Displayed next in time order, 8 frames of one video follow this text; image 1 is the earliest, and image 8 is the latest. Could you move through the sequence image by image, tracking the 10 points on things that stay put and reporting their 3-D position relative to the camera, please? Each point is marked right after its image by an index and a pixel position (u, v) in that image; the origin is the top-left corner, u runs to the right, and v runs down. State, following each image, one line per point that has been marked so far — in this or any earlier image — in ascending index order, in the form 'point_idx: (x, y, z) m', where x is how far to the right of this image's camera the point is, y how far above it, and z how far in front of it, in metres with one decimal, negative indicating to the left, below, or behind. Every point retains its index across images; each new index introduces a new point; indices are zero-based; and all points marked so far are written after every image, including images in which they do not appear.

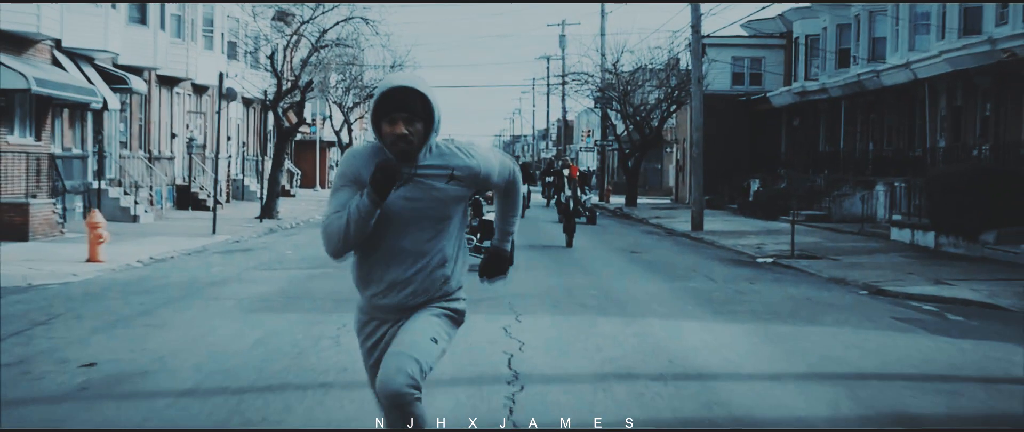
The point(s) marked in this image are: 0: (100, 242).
0: (-4.6, -0.3, +17.6) m
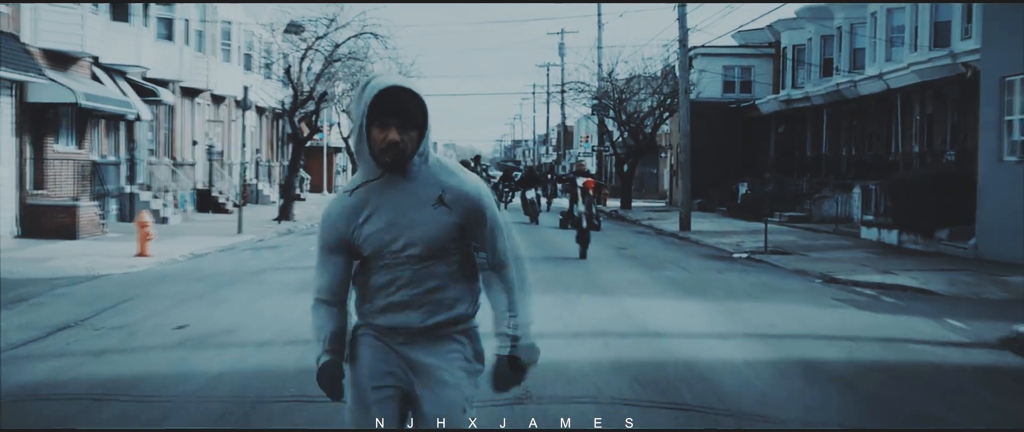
0: (-4.6, -0.3, +19.9) m
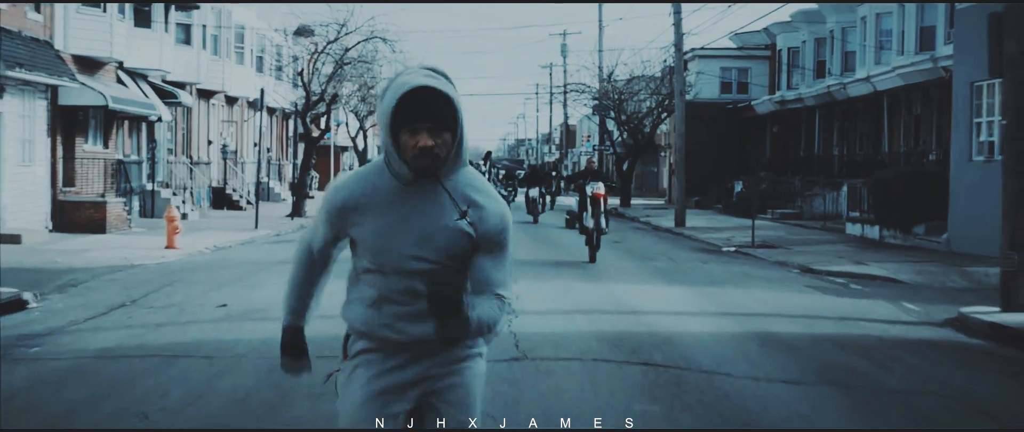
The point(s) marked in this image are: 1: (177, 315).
0: (-4.5, -0.2, +21.5) m
1: (-2.4, -0.7, +11.6) m
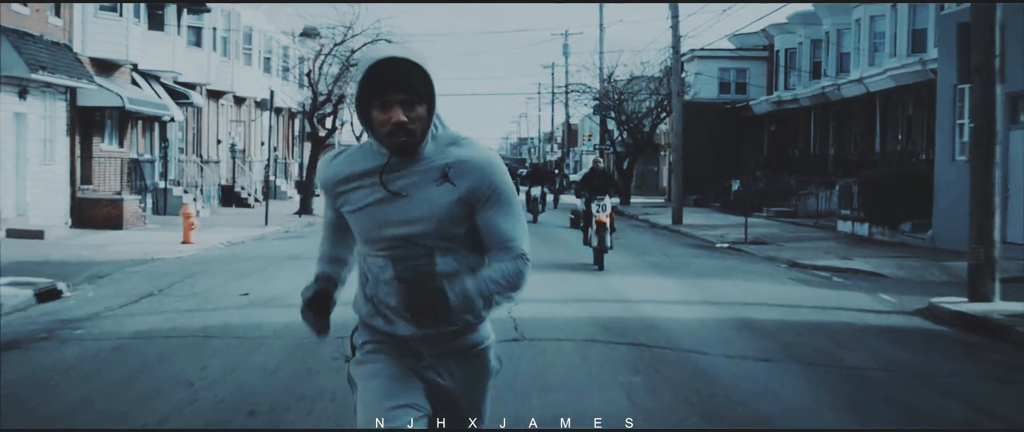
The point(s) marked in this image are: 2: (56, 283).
0: (-4.5, -0.2, +22.4) m
1: (-2.4, -0.7, +12.6) m
2: (-4.0, -0.6, +14.1) m
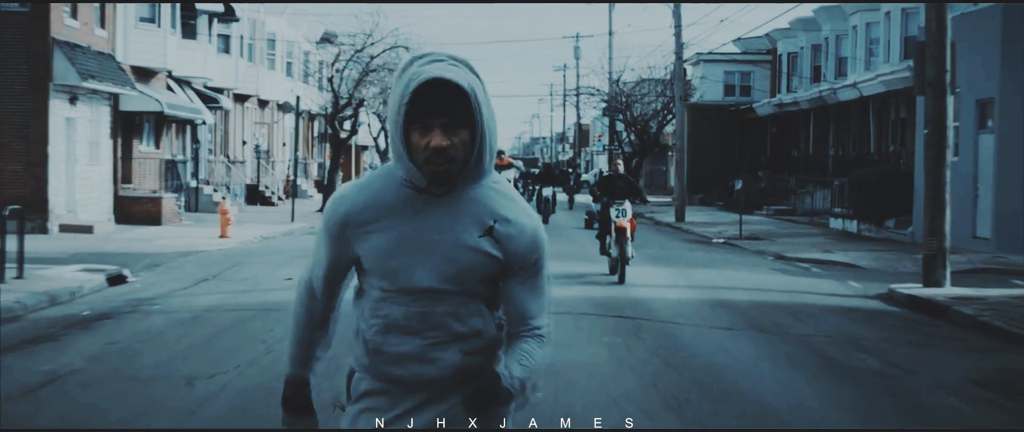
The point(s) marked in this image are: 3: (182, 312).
0: (-4.4, -0.1, +24.4) m
1: (-2.4, -0.6, +14.6) m
2: (-4.0, -0.5, +16.1) m
3: (-2.5, -0.7, +12.1) m
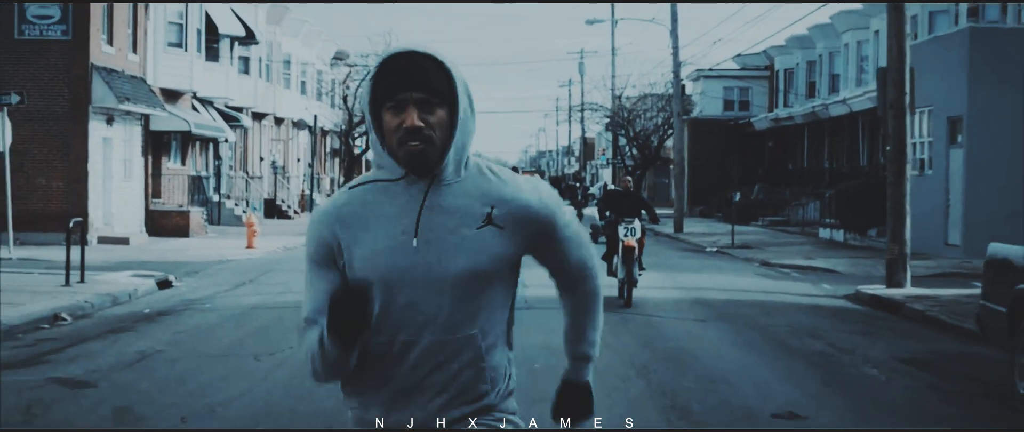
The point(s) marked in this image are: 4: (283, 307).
0: (-4.3, -0.3, +26.3) m
1: (-2.3, -0.7, +16.4) m
2: (-3.9, -0.7, +18.0) m
3: (-2.5, -0.8, +14.0) m
4: (-2.0, -0.8, +14.2) m
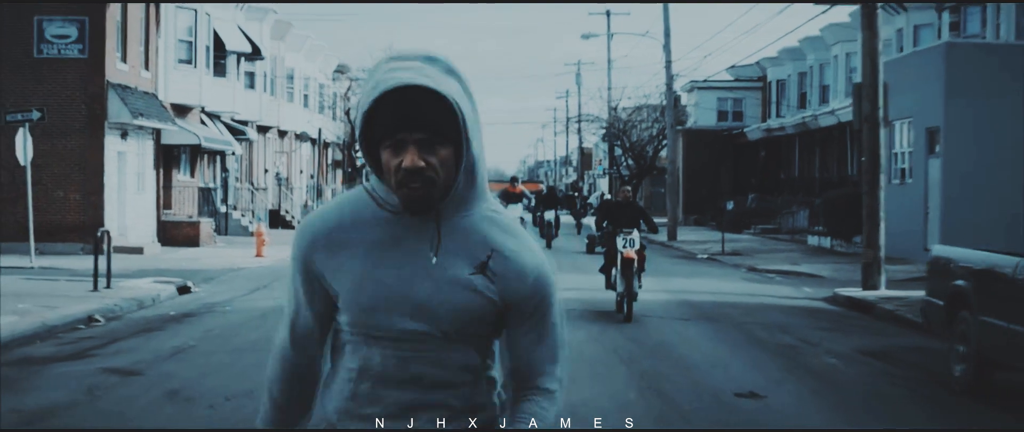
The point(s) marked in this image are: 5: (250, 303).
0: (-4.3, -0.5, +27.4) m
1: (-2.3, -0.8, +17.6) m
2: (-3.9, -0.8, +19.1) m
3: (-2.5, -0.9, +15.1) m
4: (-2.1, -0.9, +15.3) m
5: (-2.7, -0.9, +16.4) m
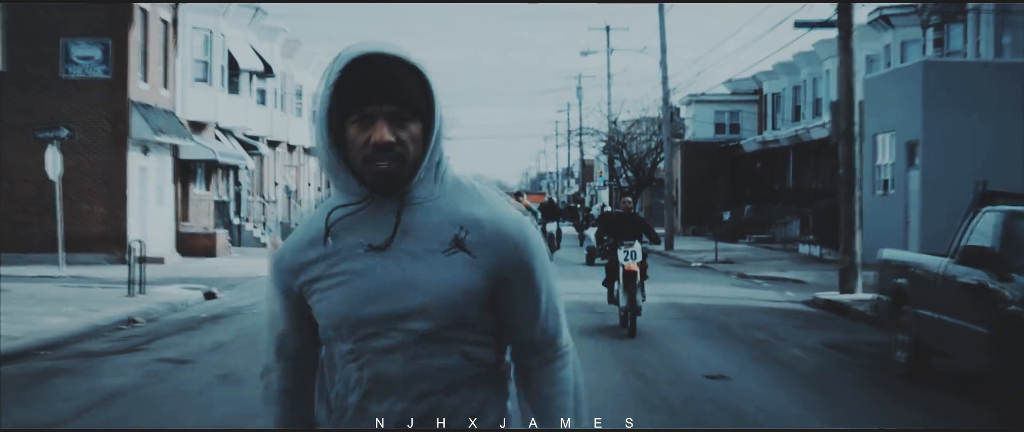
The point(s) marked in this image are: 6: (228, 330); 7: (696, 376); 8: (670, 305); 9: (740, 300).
0: (-4.3, -0.7, +28.9) m
1: (-2.3, -1.0, +19.0) m
2: (-3.9, -0.9, +20.6) m
3: (-2.5, -1.0, +16.5) m
4: (-2.0, -1.0, +16.7) m
5: (-2.7, -1.0, +17.8) m
6: (-2.6, -1.0, +14.5) m
7: (+1.3, -1.1, +11.2) m
8: (+1.8, -1.0, +18.7) m
9: (+2.9, -1.1, +20.1) m
